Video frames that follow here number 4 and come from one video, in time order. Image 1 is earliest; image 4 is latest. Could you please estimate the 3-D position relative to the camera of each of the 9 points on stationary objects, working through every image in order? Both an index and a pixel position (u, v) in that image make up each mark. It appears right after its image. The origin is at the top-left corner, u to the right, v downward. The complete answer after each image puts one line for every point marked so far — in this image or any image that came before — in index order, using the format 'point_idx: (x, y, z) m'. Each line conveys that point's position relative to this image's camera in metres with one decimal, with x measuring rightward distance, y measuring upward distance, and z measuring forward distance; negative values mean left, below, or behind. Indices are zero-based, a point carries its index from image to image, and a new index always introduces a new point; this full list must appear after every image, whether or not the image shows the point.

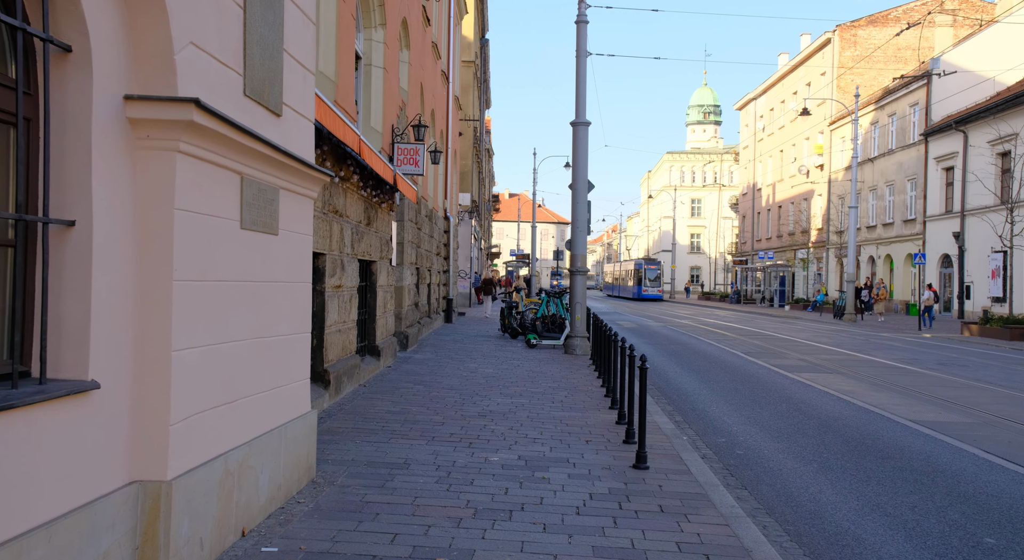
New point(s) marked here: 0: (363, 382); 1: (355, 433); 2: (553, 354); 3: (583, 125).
0: (-1.9, -1.3, +10.5) m
1: (-1.4, -1.3, +7.3) m
2: (+0.8, -1.4, +16.4) m
3: (+1.4, +3.0, +16.5) m
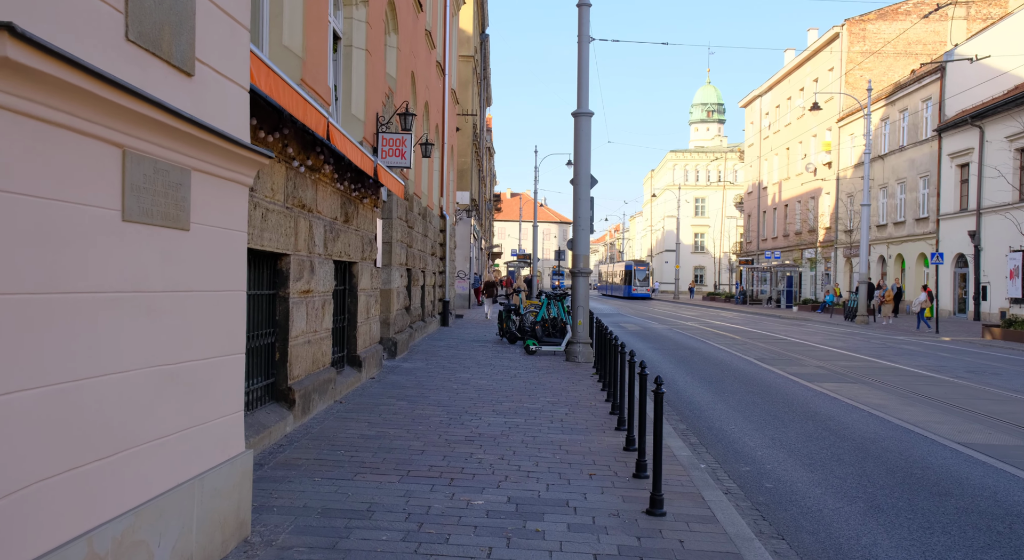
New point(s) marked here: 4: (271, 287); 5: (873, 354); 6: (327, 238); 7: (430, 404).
0: (-1.9, -1.3, +9.4) m
1: (-1.4, -1.4, +6.1) m
2: (+0.7, -1.5, +15.3) m
3: (+1.3, +3.0, +15.4) m
4: (-2.1, -0.1, +7.4) m
5: (+8.2, -1.7, +19.1) m
6: (-2.0, +0.4, +9.0) m
7: (-0.9, -1.4, +9.6) m
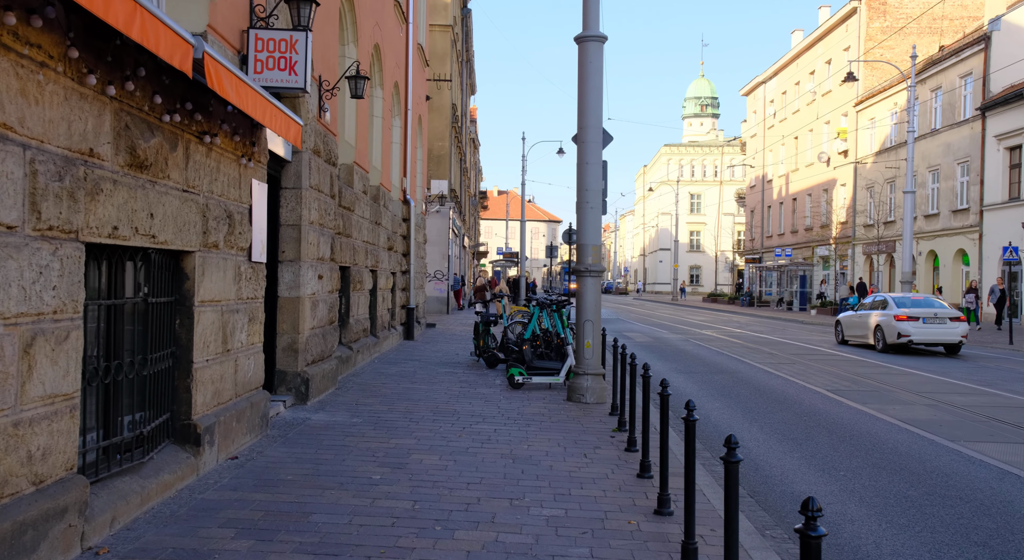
0: (-2.1, -1.3, +4.4) m
1: (-1.6, -1.4, +1.1) m
2: (+0.5, -1.5, +10.3) m
3: (+1.0, +3.0, +10.4) m
4: (-2.3, -0.1, +2.4) m
5: (+7.8, -1.7, +14.2) m
6: (-2.2, +0.4, +3.9) m
7: (-1.1, -1.4, +4.6) m
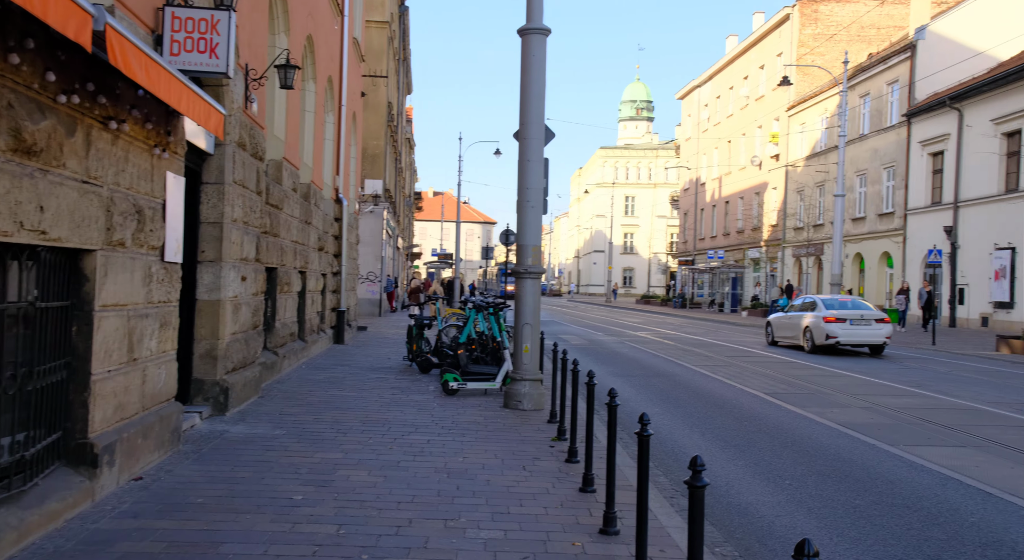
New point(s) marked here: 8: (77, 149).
0: (-2.4, -1.4, +3.8) m
1: (-1.6, -1.4, +0.6) m
2: (-0.3, -1.5, +9.9) m
3: (+0.2, +3.0, +10.1) m
4: (-2.5, -0.1, +1.8) m
5: (+6.7, -1.7, +14.4) m
6: (-2.4, +0.4, +3.4) m
7: (-1.5, -1.4, +4.1) m
8: (-2.6, +0.7, +5.0) m
